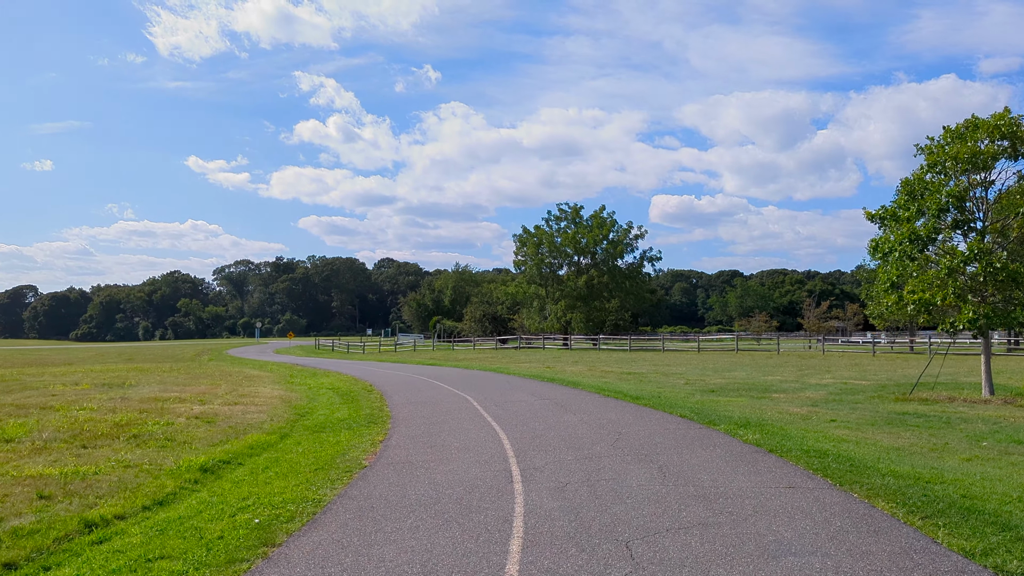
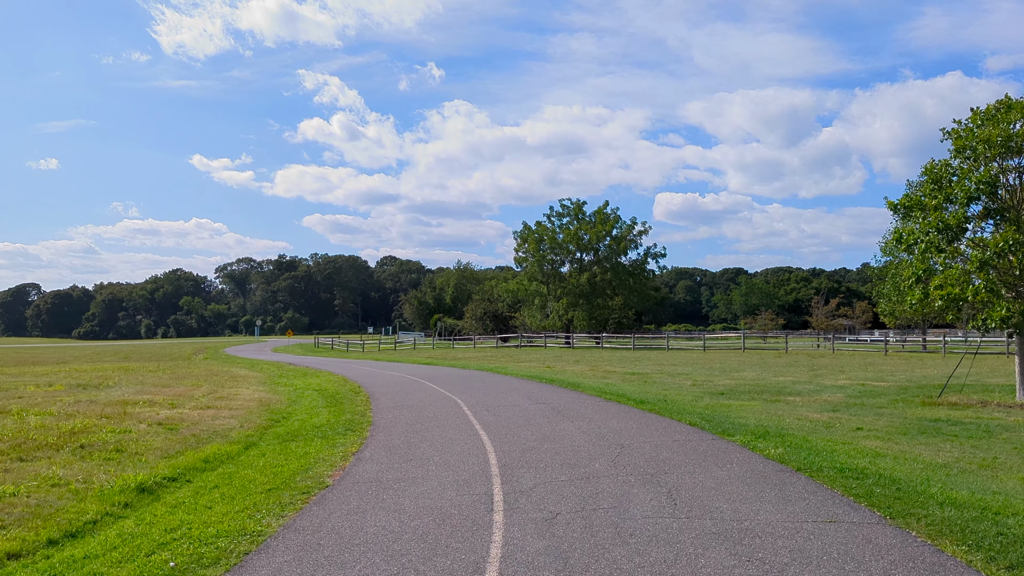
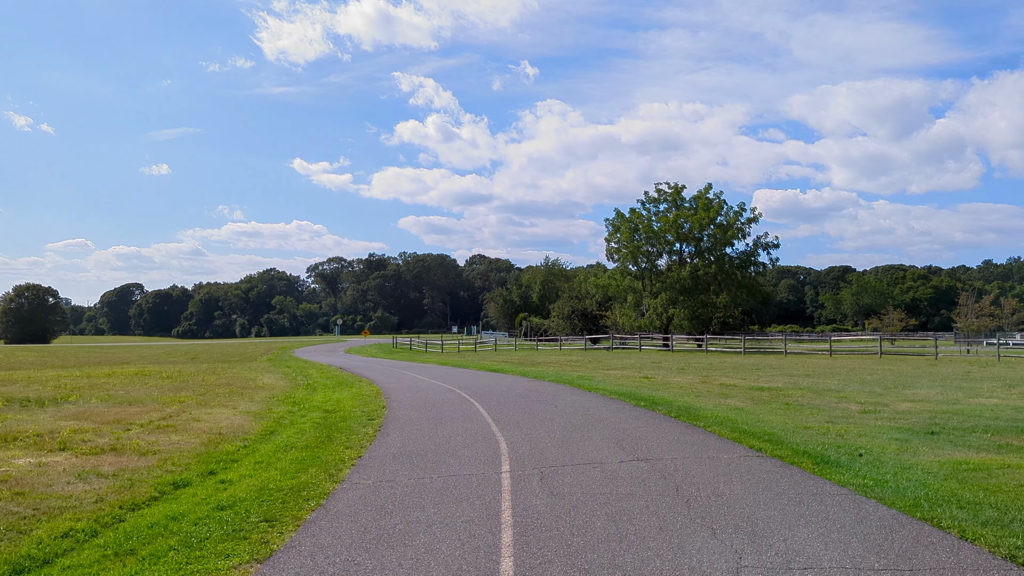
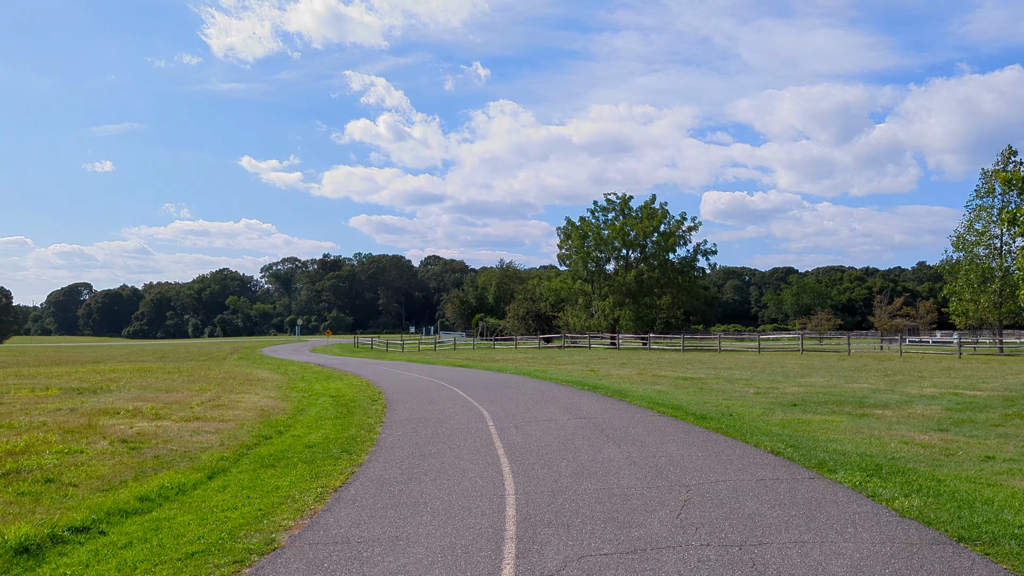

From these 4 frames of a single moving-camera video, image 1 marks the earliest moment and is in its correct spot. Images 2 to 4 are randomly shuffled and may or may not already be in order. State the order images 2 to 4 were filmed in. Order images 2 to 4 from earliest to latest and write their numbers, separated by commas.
2, 4, 3
